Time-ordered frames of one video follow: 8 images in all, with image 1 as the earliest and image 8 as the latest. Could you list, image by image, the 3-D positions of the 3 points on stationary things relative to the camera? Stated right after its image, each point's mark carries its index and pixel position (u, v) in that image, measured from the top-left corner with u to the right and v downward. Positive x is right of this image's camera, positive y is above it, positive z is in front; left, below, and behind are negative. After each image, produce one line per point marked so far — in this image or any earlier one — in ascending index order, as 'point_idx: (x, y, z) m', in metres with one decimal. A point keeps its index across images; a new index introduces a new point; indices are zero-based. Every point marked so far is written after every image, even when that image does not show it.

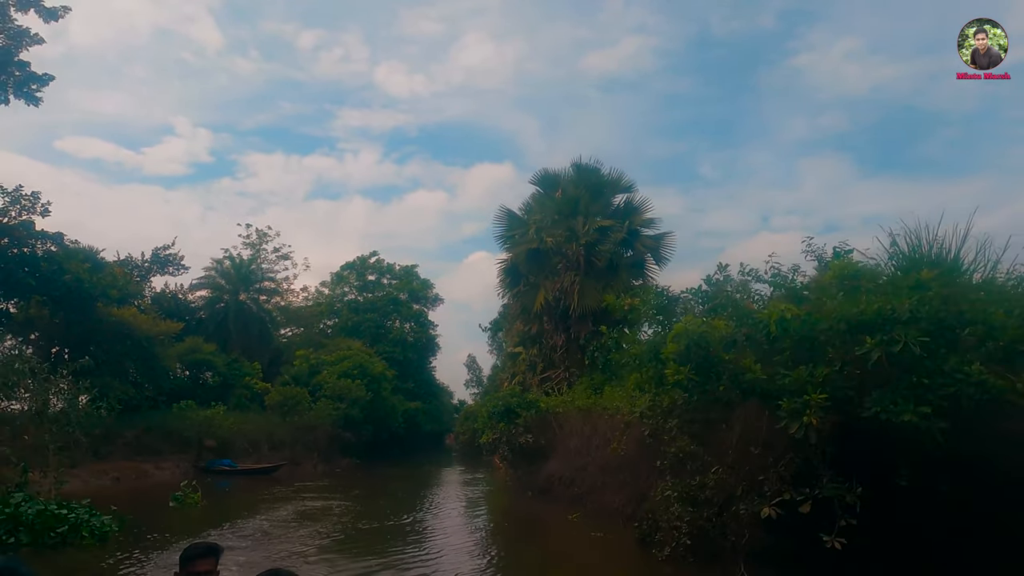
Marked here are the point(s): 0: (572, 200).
0: (+1.5, +2.2, +16.8) m
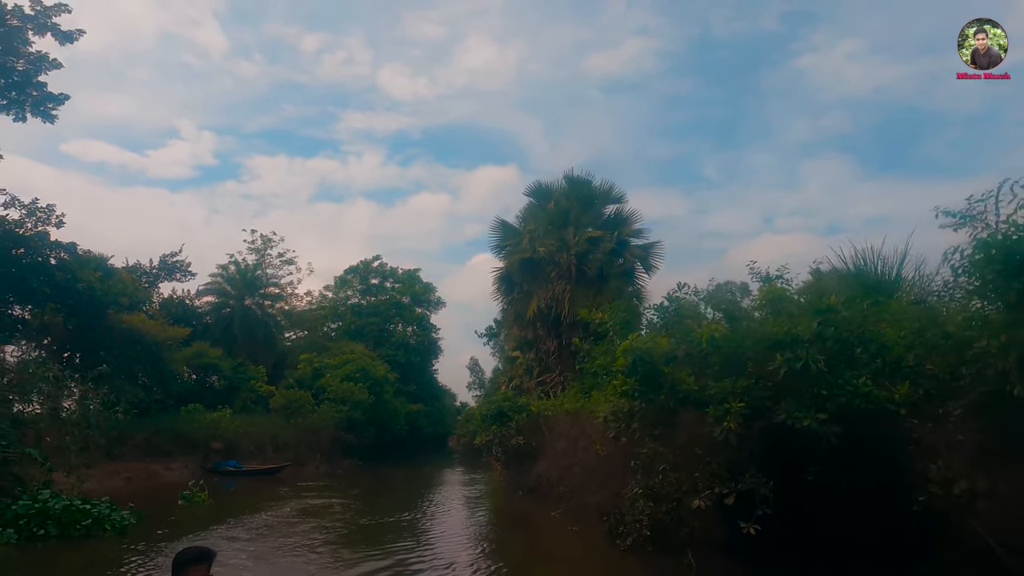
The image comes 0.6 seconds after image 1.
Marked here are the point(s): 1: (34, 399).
0: (+1.3, +2.0, +17.5) m
1: (-7.7, -1.6, +10.5) m
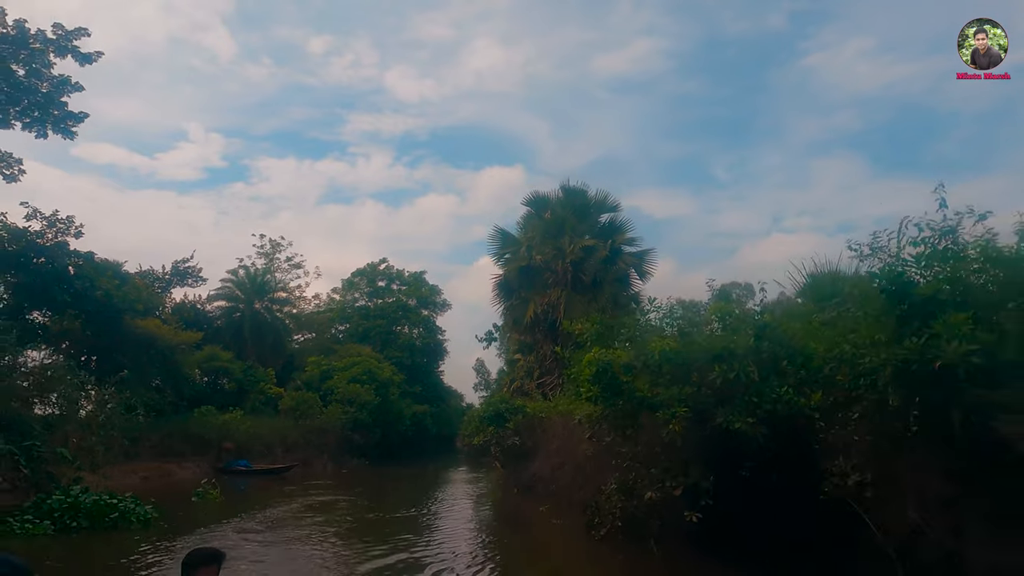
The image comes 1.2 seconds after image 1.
0: (+1.3, +1.8, +18.3) m
1: (-7.8, -1.8, +11.3) m
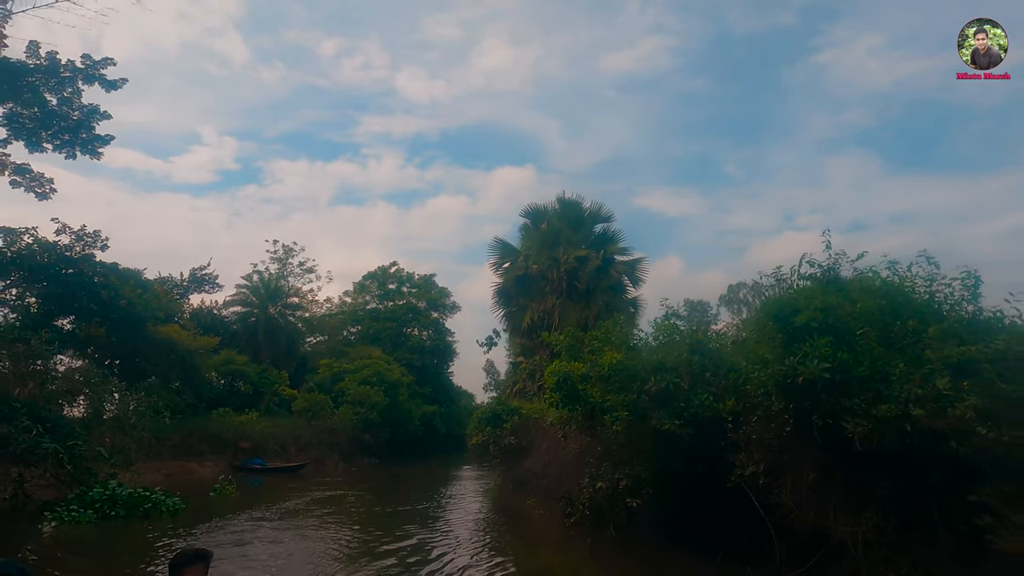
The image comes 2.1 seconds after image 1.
0: (+1.2, +1.6, +19.3) m
1: (-8.0, -2.1, +12.5) m
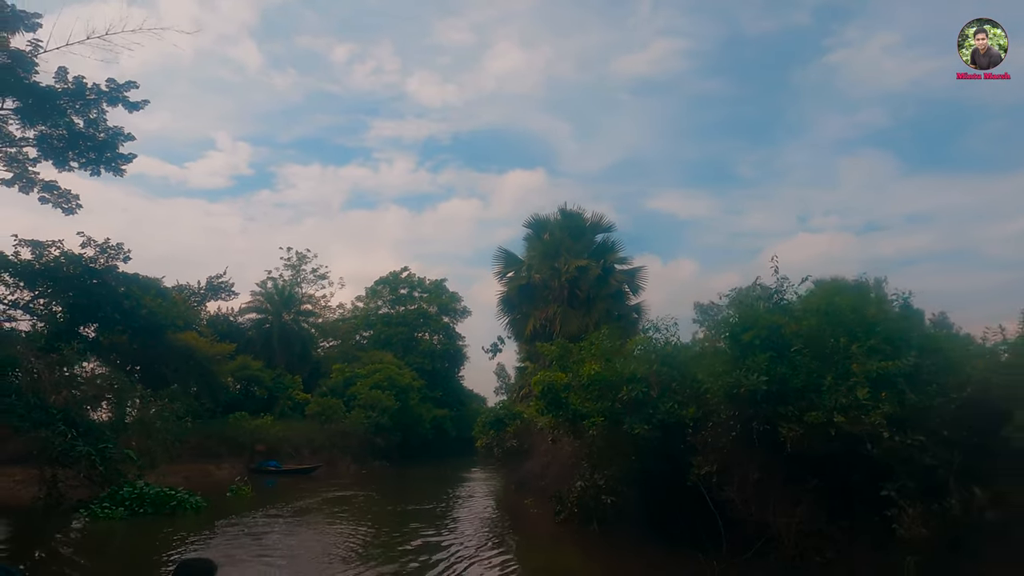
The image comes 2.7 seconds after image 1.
0: (+1.3, +1.3, +20.0) m
1: (-8.0, -2.3, +13.4) m
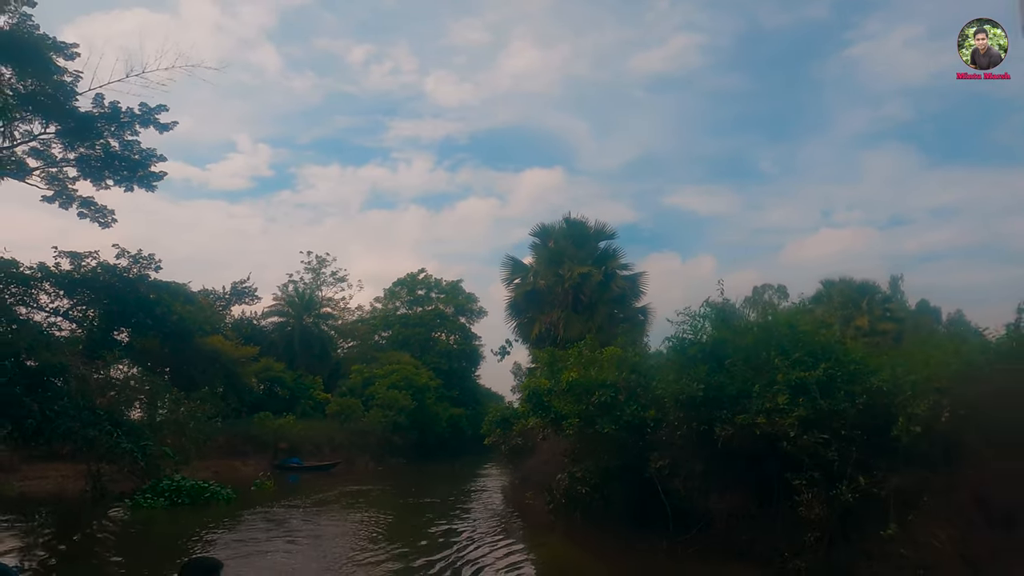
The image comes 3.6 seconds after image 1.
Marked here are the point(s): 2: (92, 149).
0: (+1.5, +1.2, +21.1) m
1: (-8.0, -2.6, +14.7) m
2: (-11.5, +3.8, +18.6) m
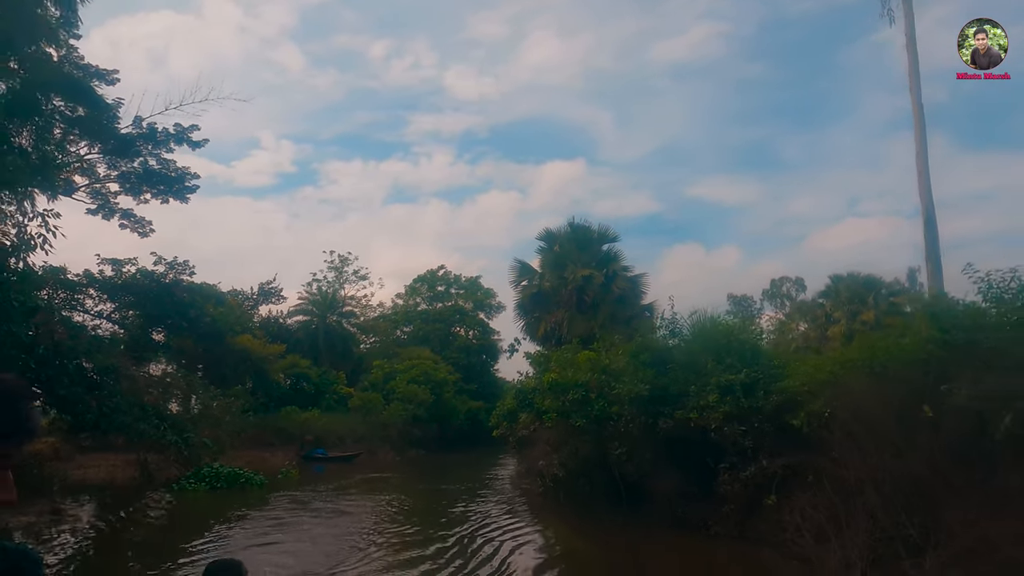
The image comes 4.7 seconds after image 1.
0: (+1.7, +1.1, +22.4) m
1: (-7.9, -2.8, +16.4) m
2: (-11.3, +3.6, +20.4) m
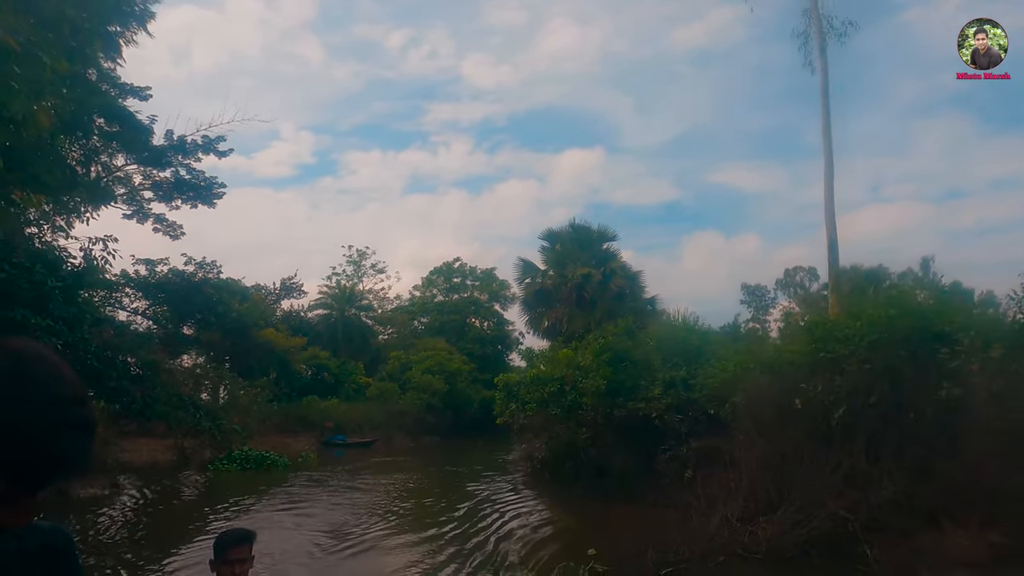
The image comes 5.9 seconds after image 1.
0: (+1.9, +1.2, +23.8) m
1: (-7.9, -2.8, +18.1) m
2: (-11.3, +3.6, +22.1) m
